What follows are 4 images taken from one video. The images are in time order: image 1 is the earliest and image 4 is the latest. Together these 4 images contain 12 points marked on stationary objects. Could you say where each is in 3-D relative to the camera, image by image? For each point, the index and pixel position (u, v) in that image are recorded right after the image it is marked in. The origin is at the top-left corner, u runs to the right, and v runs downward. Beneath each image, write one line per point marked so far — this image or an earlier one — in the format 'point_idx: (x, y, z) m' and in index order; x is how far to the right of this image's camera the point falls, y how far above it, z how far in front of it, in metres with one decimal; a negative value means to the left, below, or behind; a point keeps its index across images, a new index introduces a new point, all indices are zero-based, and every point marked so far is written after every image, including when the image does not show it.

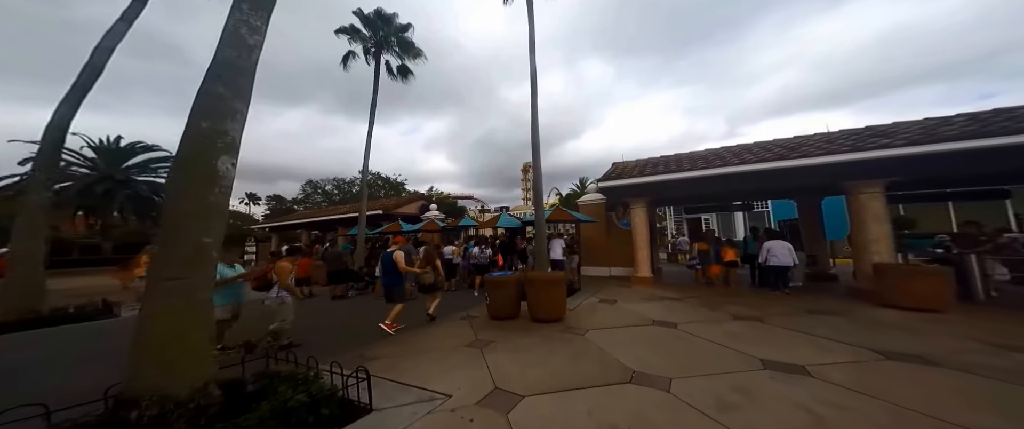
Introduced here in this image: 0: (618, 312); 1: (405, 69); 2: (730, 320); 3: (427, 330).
0: (+2.0, -1.9, +5.6) m
1: (-5.7, +7.6, +15.7) m
2: (+3.6, -1.7, +4.9) m
3: (-1.5, -2.1, +5.3) m
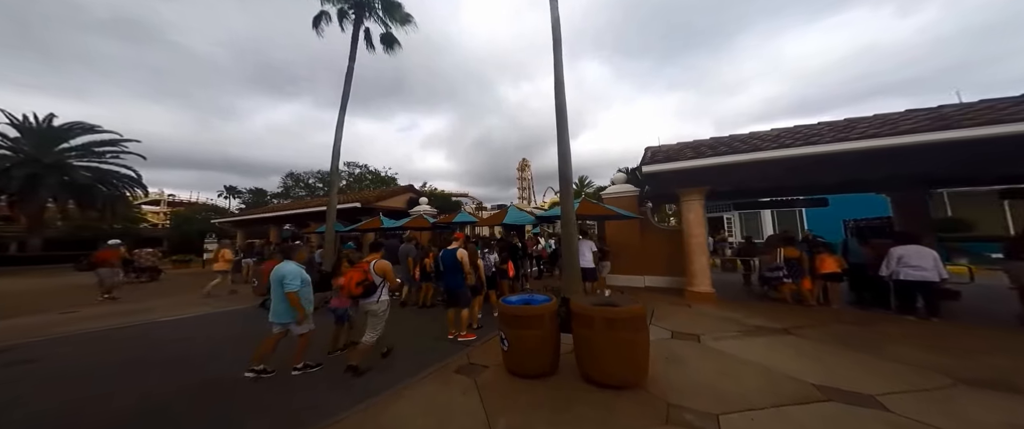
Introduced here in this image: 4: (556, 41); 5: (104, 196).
0: (+2.4, -1.7, +3.4) m
1: (-5.4, +7.9, +13.4) m
2: (+4.0, -1.6, +2.7) m
3: (-1.1, -1.9, +3.0) m
4: (+1.0, +3.9, +6.8) m
5: (-25.0, +1.2, +18.2) m
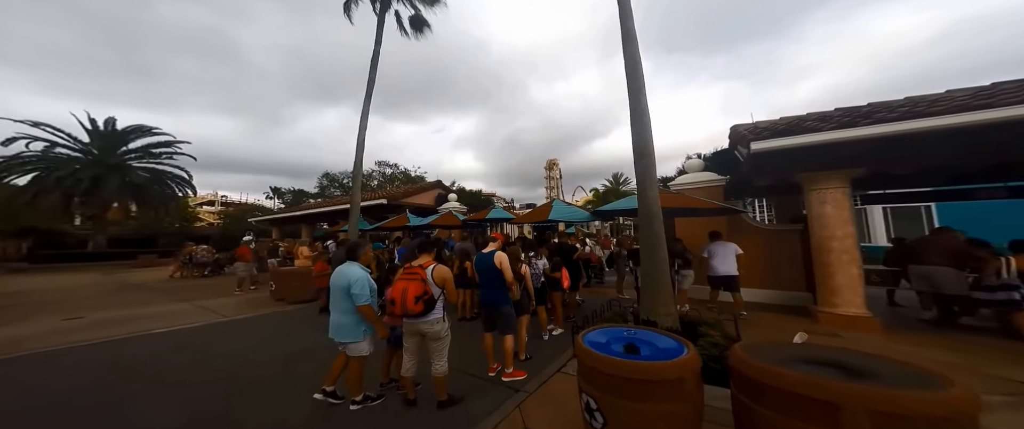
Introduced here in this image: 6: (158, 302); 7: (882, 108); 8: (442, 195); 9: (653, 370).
0: (+3.1, -1.5, +1.6) m
1: (-3.6, +8.0, +12.3) m
2: (+4.6, -1.4, +0.7) m
3: (-0.4, -1.7, +1.6) m
4: (+2.0, +4.1, +5.1) m
5: (-22.6, +1.2, +19.2) m
6: (-11.6, -2.8, +9.9) m
7: (+6.2, +1.9, +4.9) m
8: (-3.5, +1.0, +15.7) m
9: (+0.9, -0.9, +1.8) m
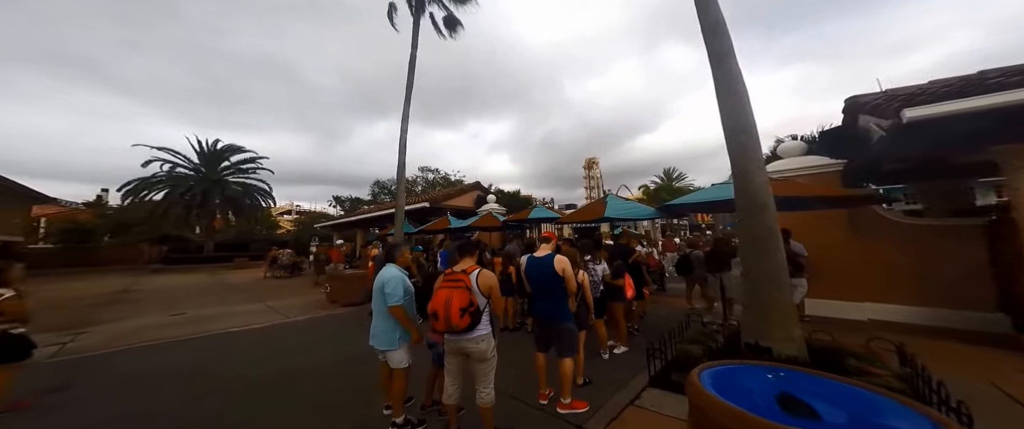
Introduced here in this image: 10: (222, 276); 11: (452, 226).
0: (+3.3, -1.4, +0.3) m
1: (-1.8, +7.9, +12.2) m
2: (+4.7, -1.2, -0.8) m
3: (-0.1, -1.6, +0.9) m
4: (+2.7, +4.2, +4.1) m
5: (-19.3, +0.6, +21.8) m
6: (-9.9, -3.1, +10.8) m
7: (+6.9, +2.0, +3.2) m
8: (-1.0, +0.8, +15.4) m
9: (+1.2, -0.8, +0.9) m
10: (-17.9, -3.7, +18.5) m
11: (-1.5, -0.3, +9.1) m
